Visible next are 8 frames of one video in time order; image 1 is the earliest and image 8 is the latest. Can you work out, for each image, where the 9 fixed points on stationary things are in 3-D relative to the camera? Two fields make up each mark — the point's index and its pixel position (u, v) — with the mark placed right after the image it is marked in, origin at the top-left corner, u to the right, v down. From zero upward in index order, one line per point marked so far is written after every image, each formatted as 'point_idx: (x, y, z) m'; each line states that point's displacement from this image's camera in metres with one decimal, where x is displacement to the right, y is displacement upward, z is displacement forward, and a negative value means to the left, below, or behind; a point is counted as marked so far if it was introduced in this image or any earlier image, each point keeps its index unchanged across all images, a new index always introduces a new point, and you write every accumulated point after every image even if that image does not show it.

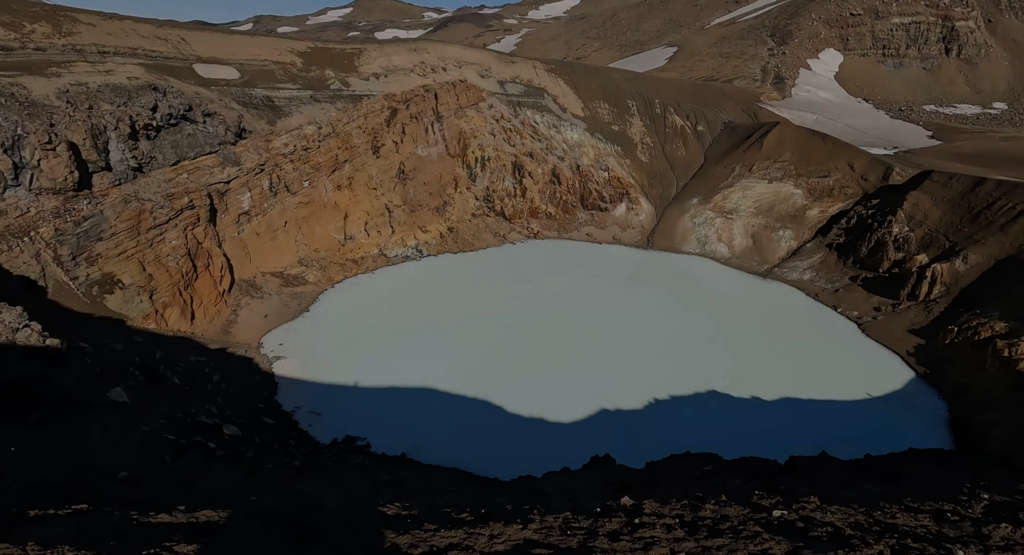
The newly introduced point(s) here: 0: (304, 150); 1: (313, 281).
0: (-6.4, +4.1, +16.7) m
1: (-6.1, 0.0, +16.9) m
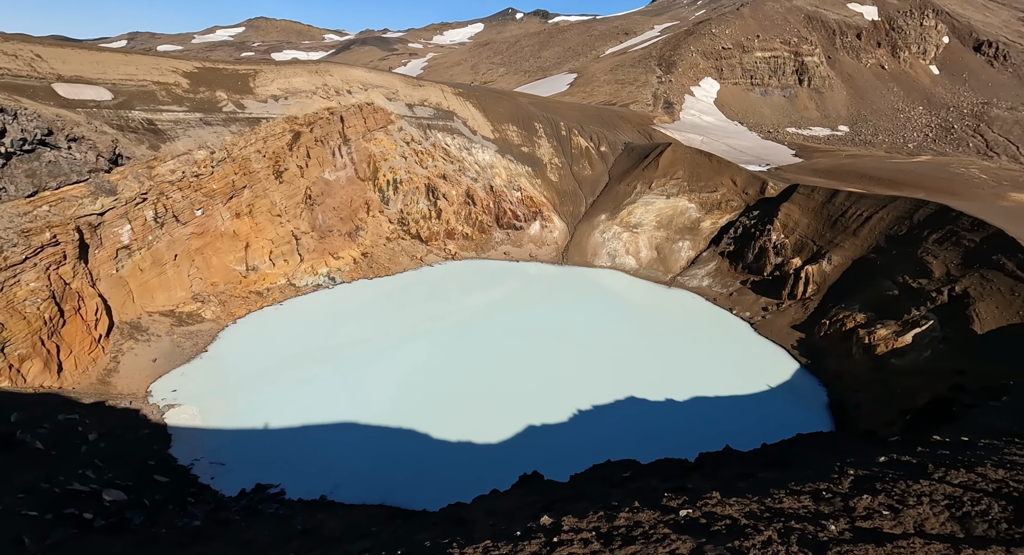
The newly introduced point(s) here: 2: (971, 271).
0: (-9.3, +2.9, +15.5) m
1: (-8.7, -1.2, +15.5) m
2: (+12.0, +0.2, +13.4) m
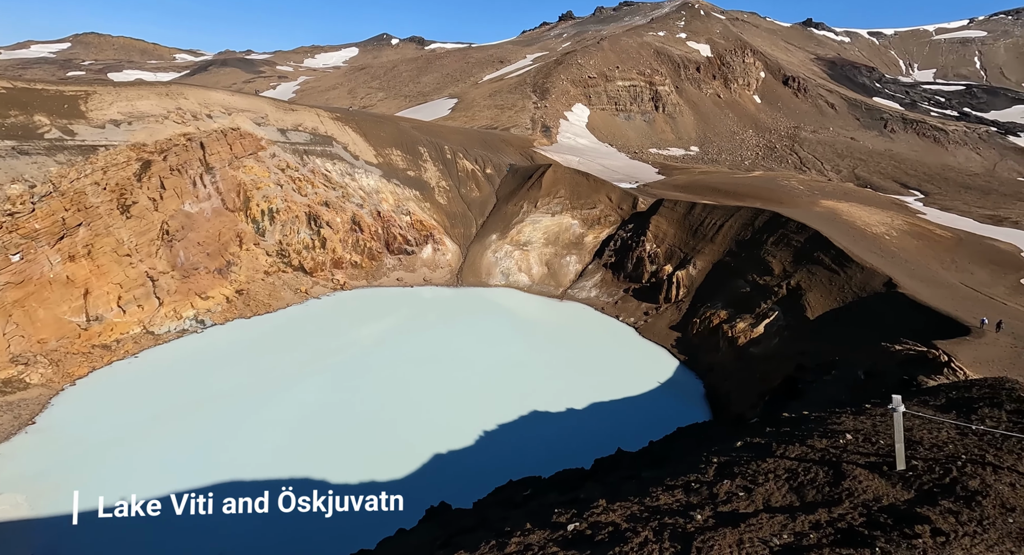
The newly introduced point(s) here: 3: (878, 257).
0: (-12.5, +1.4, +12.8) m
1: (-11.6, -2.6, +12.8) m
2: (+8.8, +0.4, +16.0) m
3: (+10.9, +0.6, +15.8) m
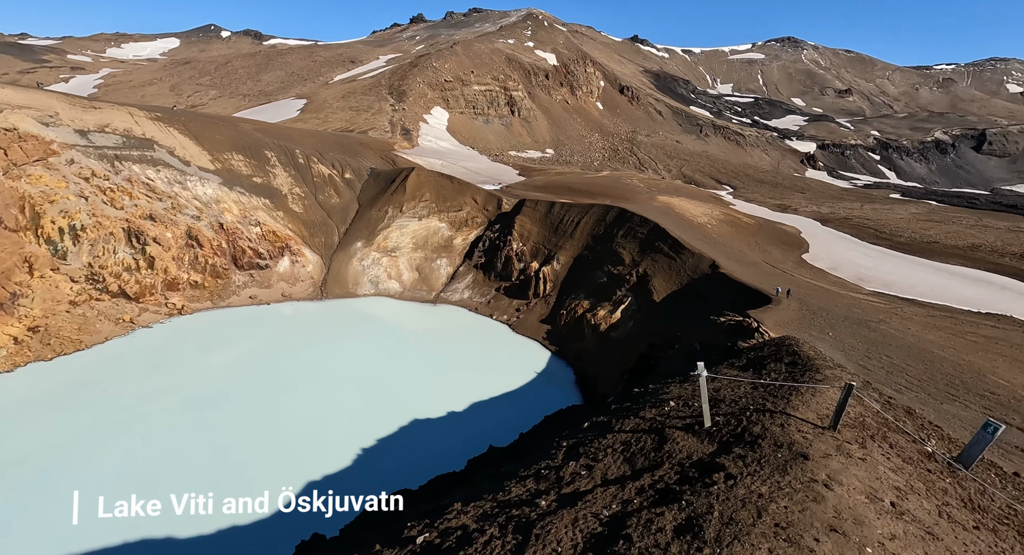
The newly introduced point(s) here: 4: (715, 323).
0: (-15.2, +0.3, +8.9) m
1: (-14.0, -3.7, +9.1) m
2: (+4.5, +0.7, +17.8) m
3: (+6.4, +1.1, +18.2) m
4: (+5.0, -1.1, +13.4) m
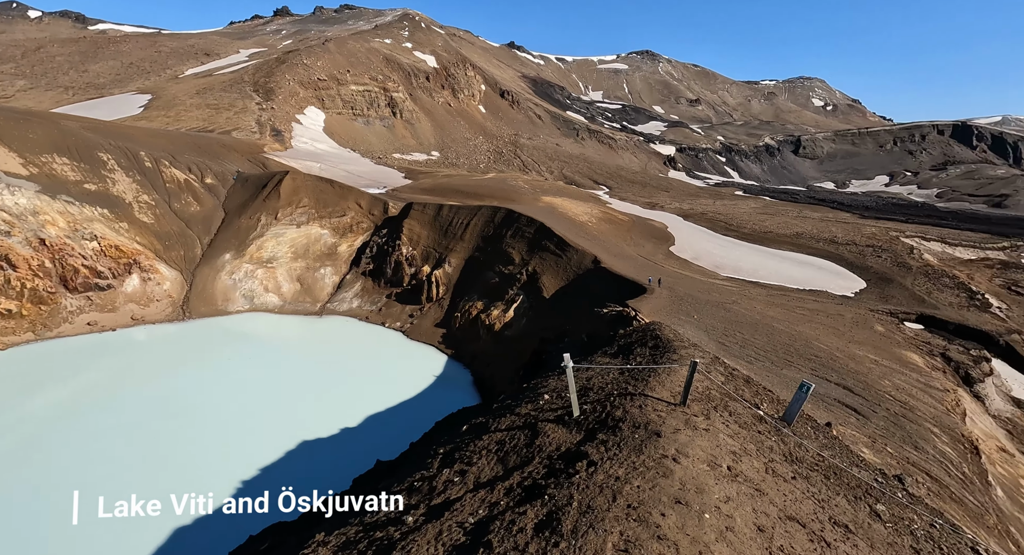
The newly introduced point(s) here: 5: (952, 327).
0: (-16.6, -0.6, +5.6) m
1: (-15.3, -4.5, +6.1) m
2: (+0.8, +0.8, +18.3) m
3: (+2.6, +1.3, +19.0) m
4: (+2.3, -1.0, +14.1) m
5: (+14.7, -1.6, +18.1) m
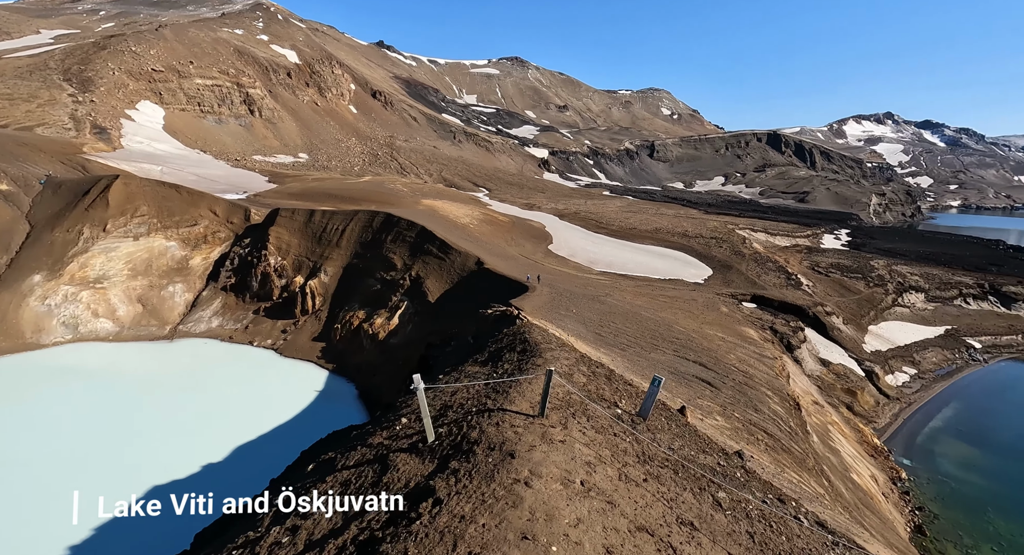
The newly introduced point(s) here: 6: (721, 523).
0: (-17.4, -1.5, +1.8) m
1: (-16.0, -5.3, +2.5) m
2: (-3.2, +0.6, +17.9) m
3: (-1.6, +1.2, +19.0) m
4: (-0.7, -1.1, +14.1) m
5: (+10.5, -1.1, +20.7) m
6: (+2.9, -3.5, +7.5) m
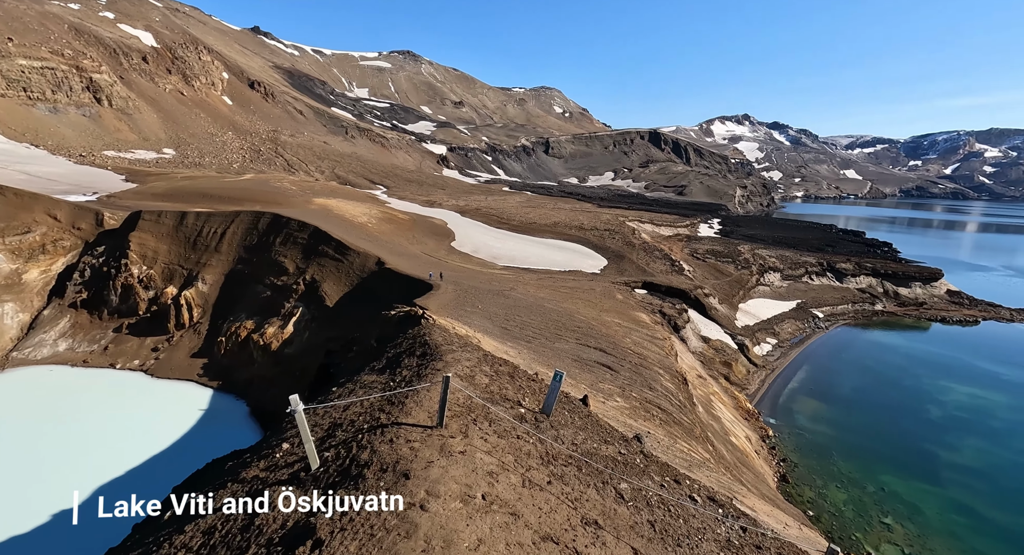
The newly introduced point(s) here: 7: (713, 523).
0: (-17.4, -2.3, -1.5) m
1: (-16.0, -6.1, -0.5) m
2: (-6.4, +0.5, +16.8) m
3: (-5.0, +1.2, +18.2) m
4: (-3.2, -1.1, +13.6) m
5: (+6.7, -0.5, +22.0) m
6: (+1.7, -3.4, +7.7) m
7: (+3.1, -3.8, +8.3) m
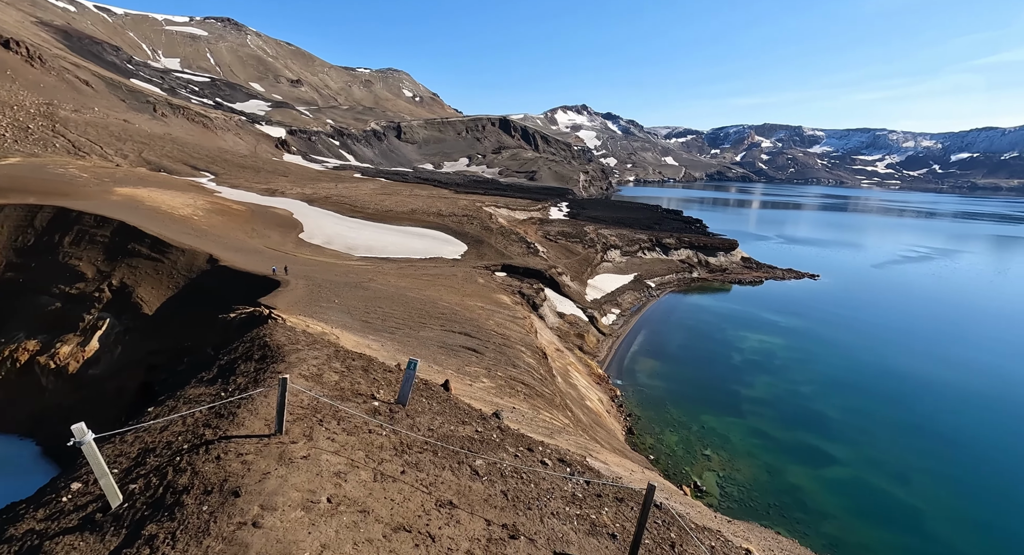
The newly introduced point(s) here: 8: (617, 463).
0: (-16.4, -3.4, -6.1) m
1: (-15.1, -7.0, -4.6) m
2: (-10.8, +0.4, +14.4) m
3: (-9.9, +1.2, +16.0) m
4: (-6.8, -1.0, +12.1) m
5: (+0.5, +0.3, +22.9) m
6: (-0.4, -3.1, +7.9) m
7: (+0.8, -3.4, +8.8) m
8: (+2.2, -4.0, +11.4) m
